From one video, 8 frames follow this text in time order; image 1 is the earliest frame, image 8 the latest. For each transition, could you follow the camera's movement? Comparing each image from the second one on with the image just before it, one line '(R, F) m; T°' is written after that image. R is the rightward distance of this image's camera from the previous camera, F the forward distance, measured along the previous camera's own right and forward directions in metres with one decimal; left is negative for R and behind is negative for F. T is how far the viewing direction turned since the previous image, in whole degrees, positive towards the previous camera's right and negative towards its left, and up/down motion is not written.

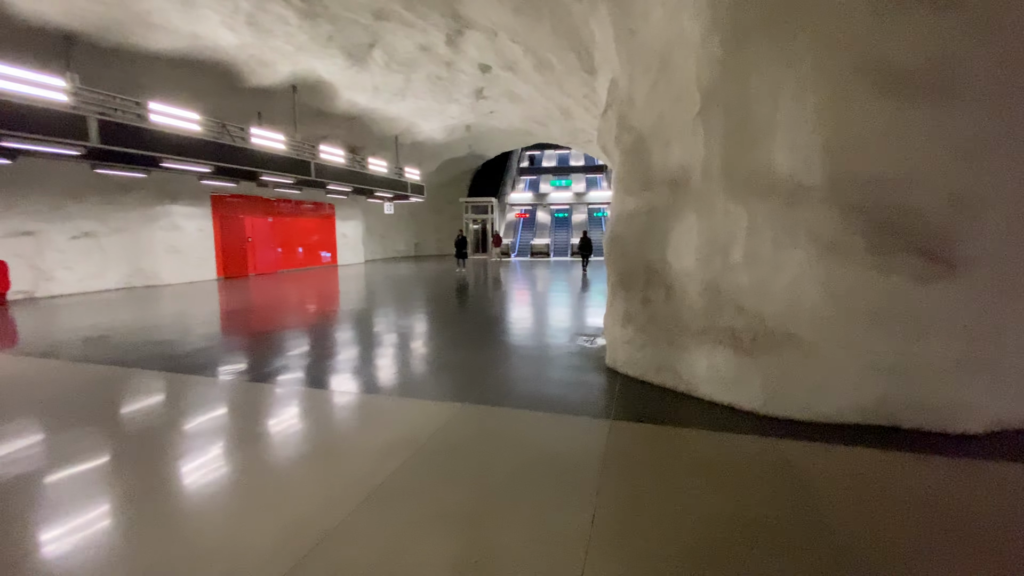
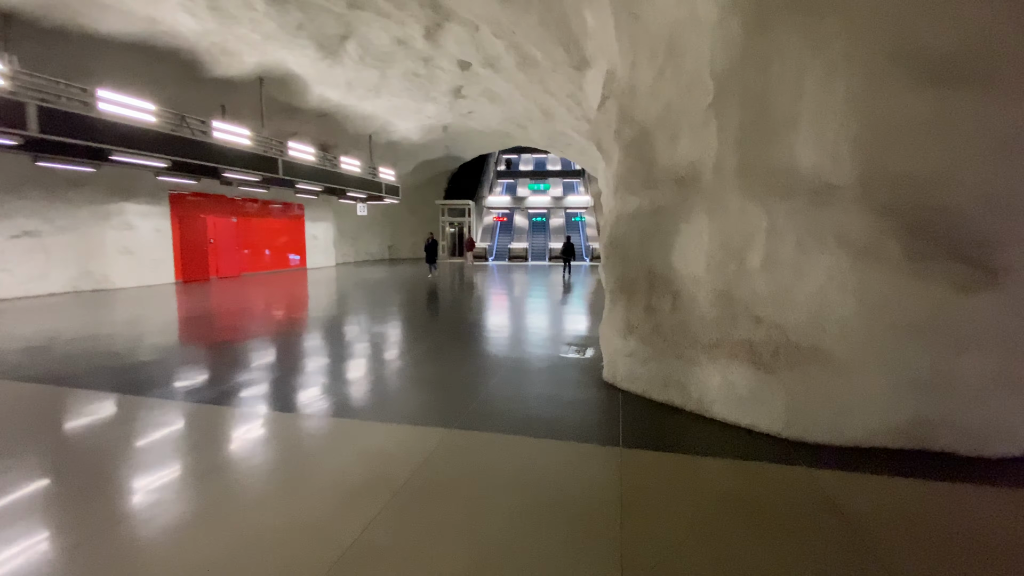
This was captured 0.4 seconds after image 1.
(-0.2, +0.5) m; +3°
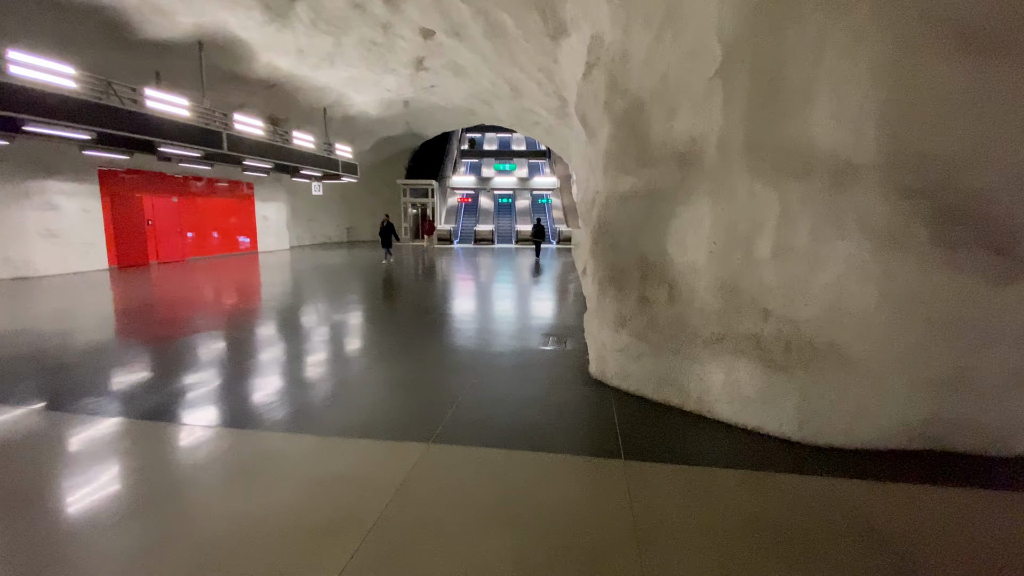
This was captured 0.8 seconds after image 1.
(-0.2, +0.5) m; +4°
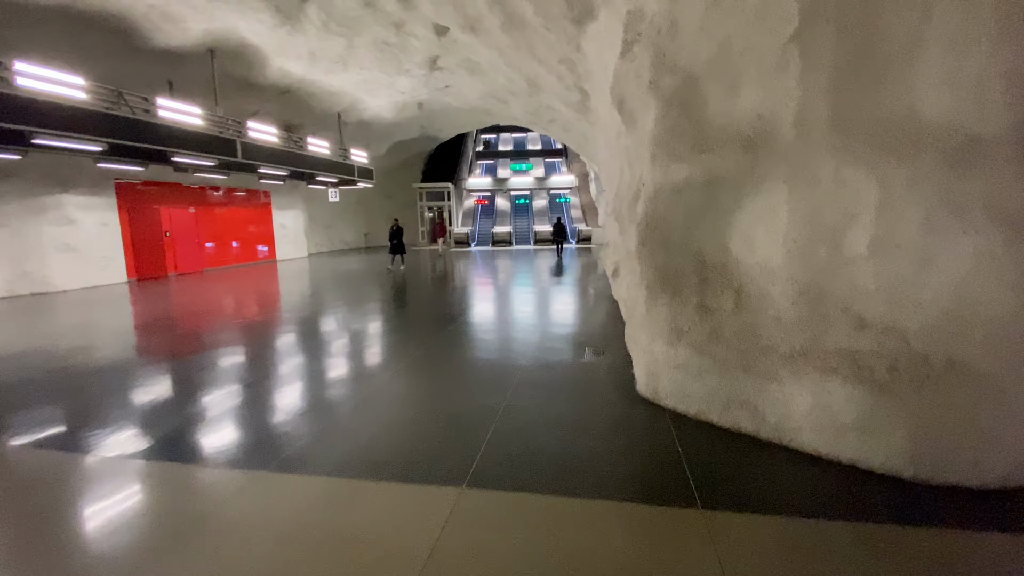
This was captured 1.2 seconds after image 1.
(-0.2, +0.5) m; -2°
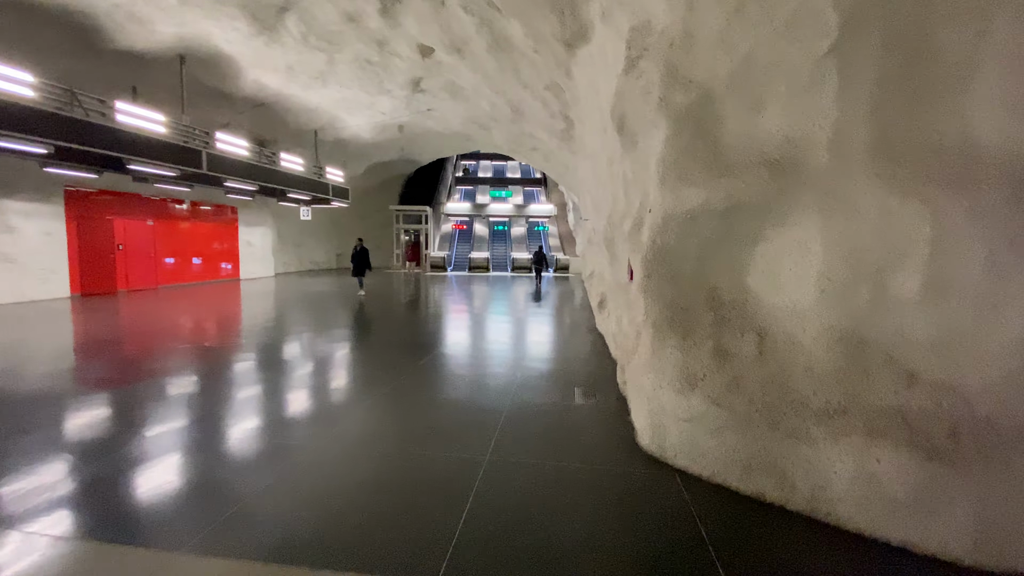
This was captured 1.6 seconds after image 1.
(-0.1, +0.5) m; +3°
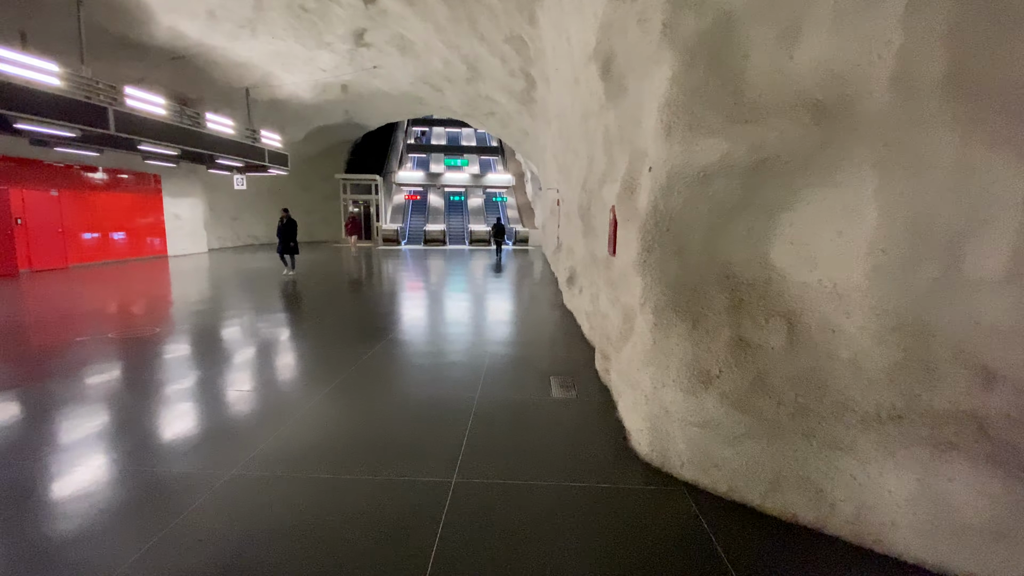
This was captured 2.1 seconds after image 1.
(-0.1, +0.7) m; +5°
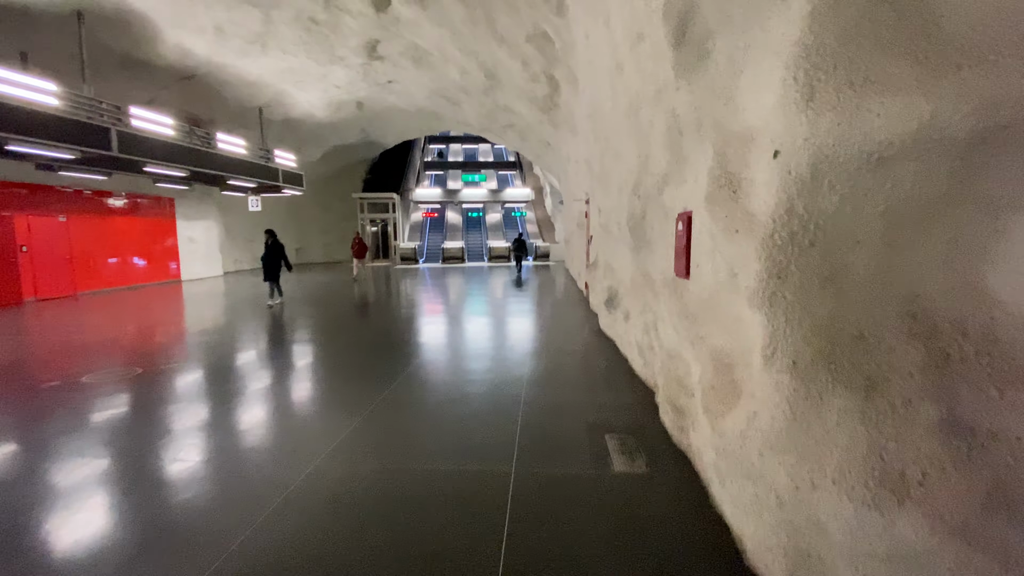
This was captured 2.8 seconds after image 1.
(-0.2, +0.9) m; -2°
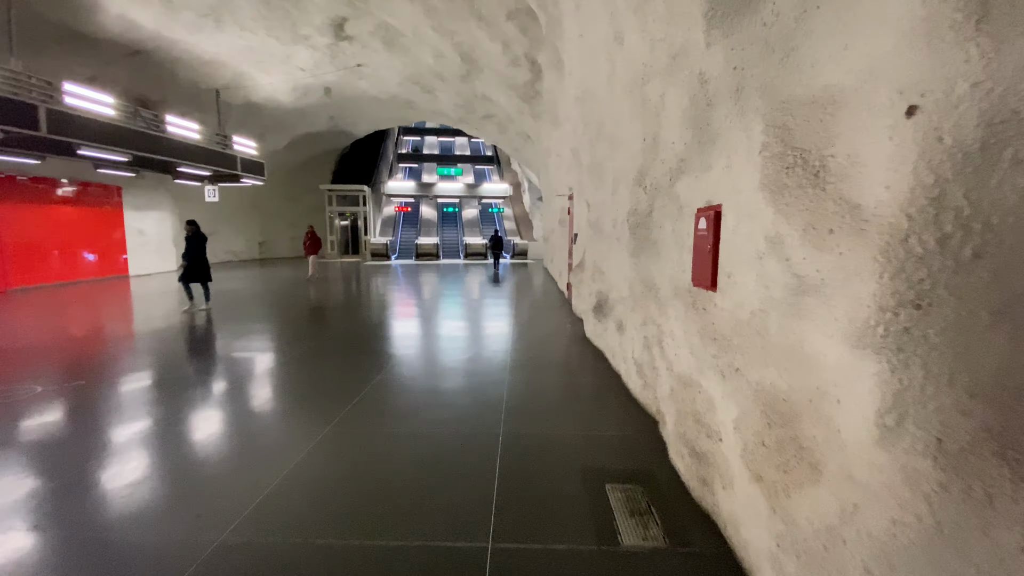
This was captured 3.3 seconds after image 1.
(0.0, +0.7) m; +3°
